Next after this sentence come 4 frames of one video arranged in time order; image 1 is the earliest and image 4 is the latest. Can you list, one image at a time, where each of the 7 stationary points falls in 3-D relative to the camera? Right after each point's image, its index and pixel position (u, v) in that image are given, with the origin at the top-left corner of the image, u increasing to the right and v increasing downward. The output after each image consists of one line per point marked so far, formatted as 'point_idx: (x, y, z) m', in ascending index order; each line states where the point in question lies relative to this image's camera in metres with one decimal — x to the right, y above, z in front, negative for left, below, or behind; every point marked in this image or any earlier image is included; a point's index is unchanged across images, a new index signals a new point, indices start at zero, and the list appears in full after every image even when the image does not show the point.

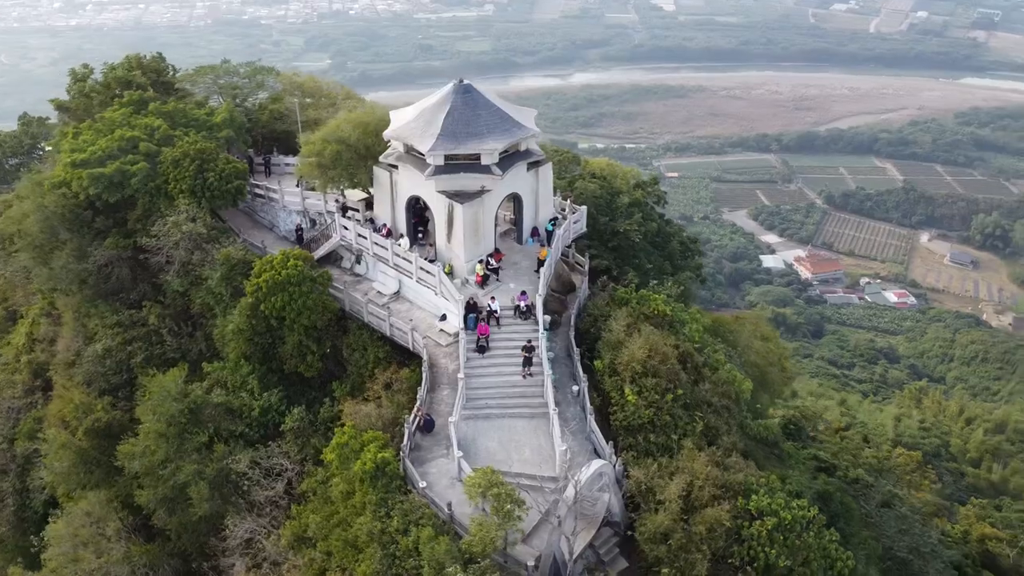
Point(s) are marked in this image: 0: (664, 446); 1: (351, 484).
0: (+3.6, -3.7, +19.1) m
1: (-3.6, -4.4, +17.9) m
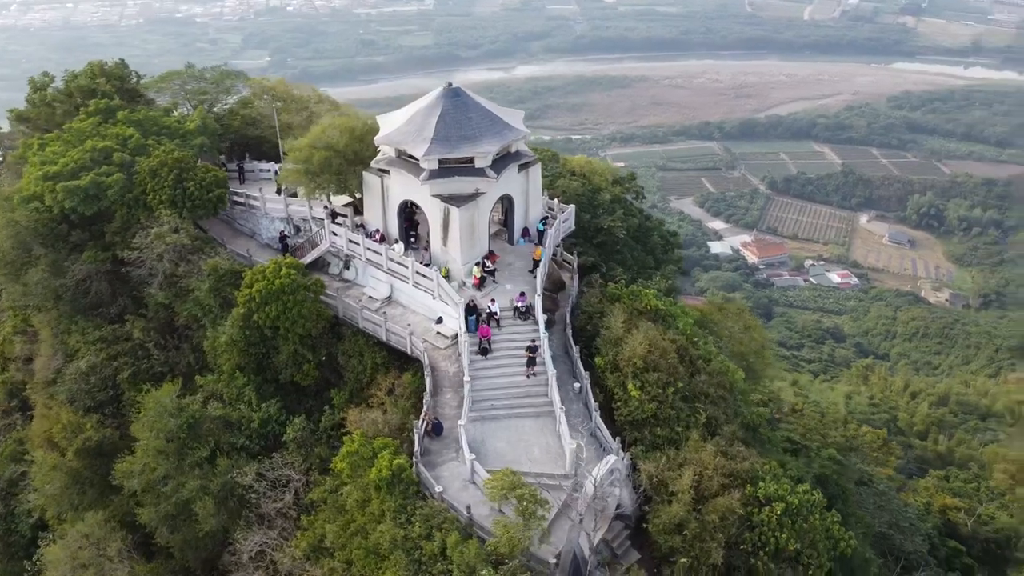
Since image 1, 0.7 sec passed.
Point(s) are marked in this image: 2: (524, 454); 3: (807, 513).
0: (+3.9, -3.7, +19.6) m
1: (-3.2, -4.5, +18.0) m
2: (+0.2, -3.9, +19.2) m
3: (+6.8, -5.1, +18.4) m
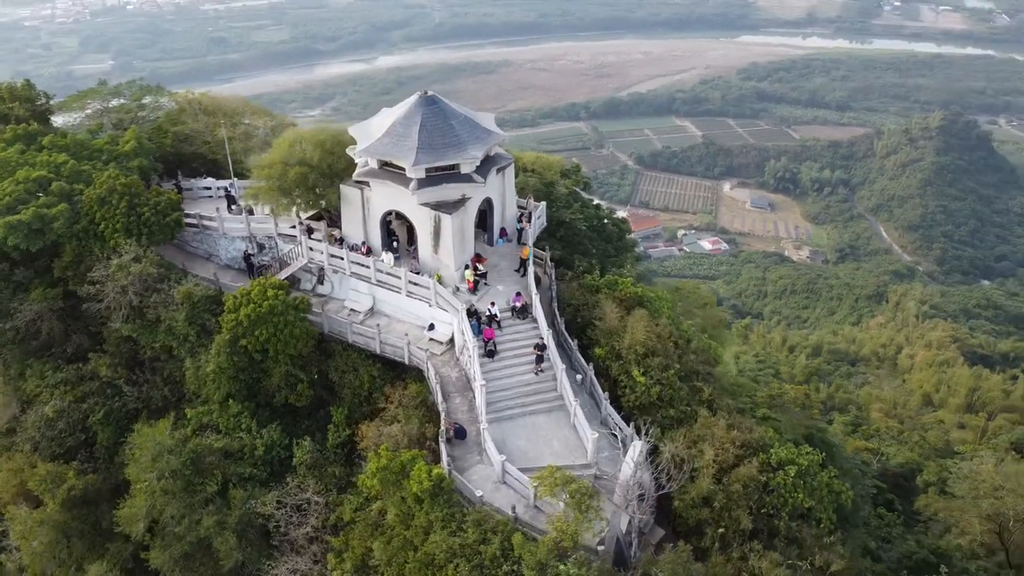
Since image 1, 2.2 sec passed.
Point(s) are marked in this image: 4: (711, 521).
0: (+4.3, -3.3, +20.7) m
1: (-2.4, -4.9, +18.1) m
2: (+0.8, -3.9, +19.8) m
3: (+7.5, -4.6, +19.9) m
4: (+4.6, -5.4, +18.6) m
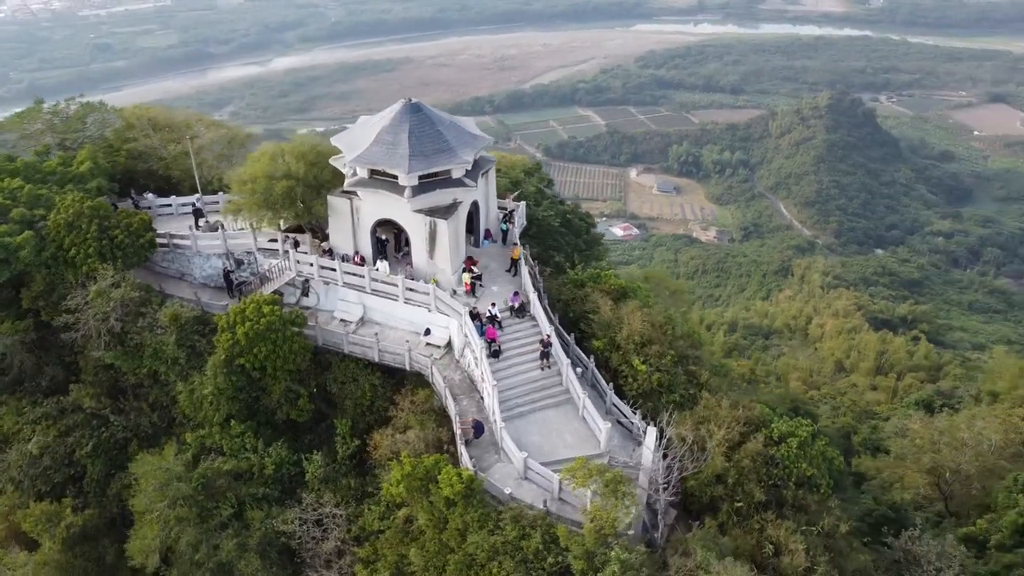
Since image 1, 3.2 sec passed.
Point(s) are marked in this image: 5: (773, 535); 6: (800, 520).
0: (+4.6, -3.0, +21.6) m
1: (-1.7, -5.0, +18.3) m
2: (+1.2, -3.9, +20.3) m
3: (+7.9, -4.1, +21.2) m
4: (+5.2, -5.1, +19.6) m
5: (+6.0, -5.7, +18.6) m
6: (+7.0, -5.6, +19.5) m
